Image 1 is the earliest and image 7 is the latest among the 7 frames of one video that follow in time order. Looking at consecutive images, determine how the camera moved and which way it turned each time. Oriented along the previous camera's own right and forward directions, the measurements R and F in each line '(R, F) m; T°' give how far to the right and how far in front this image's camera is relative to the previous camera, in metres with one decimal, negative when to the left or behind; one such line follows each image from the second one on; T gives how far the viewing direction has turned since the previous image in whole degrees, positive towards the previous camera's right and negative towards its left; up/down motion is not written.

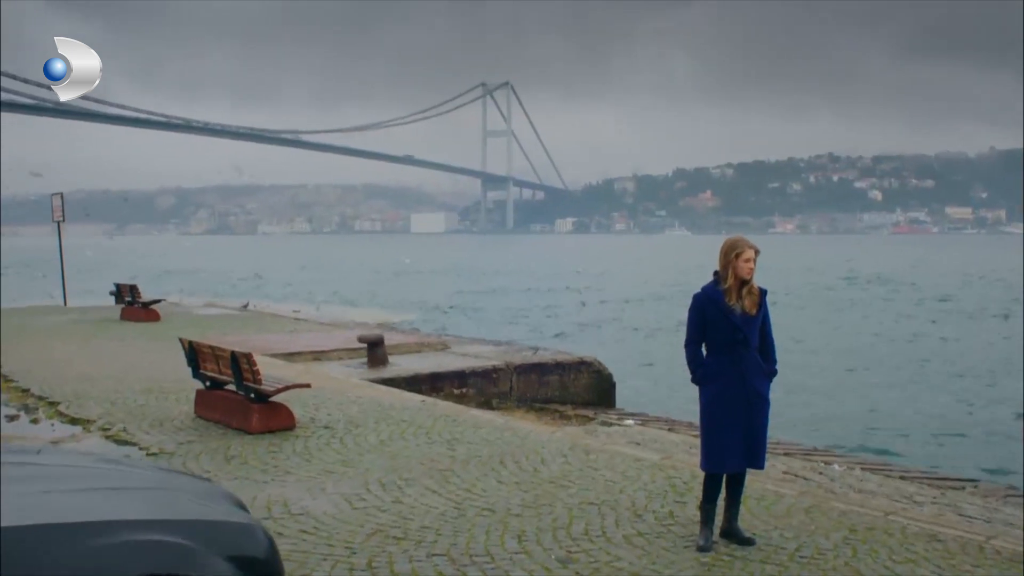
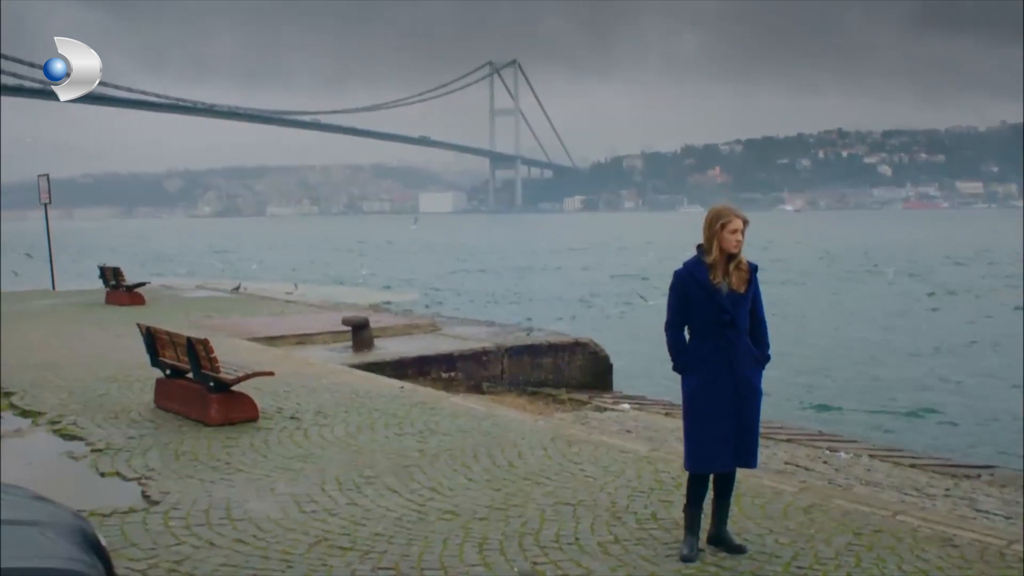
(+0.2, +0.6) m; -1°
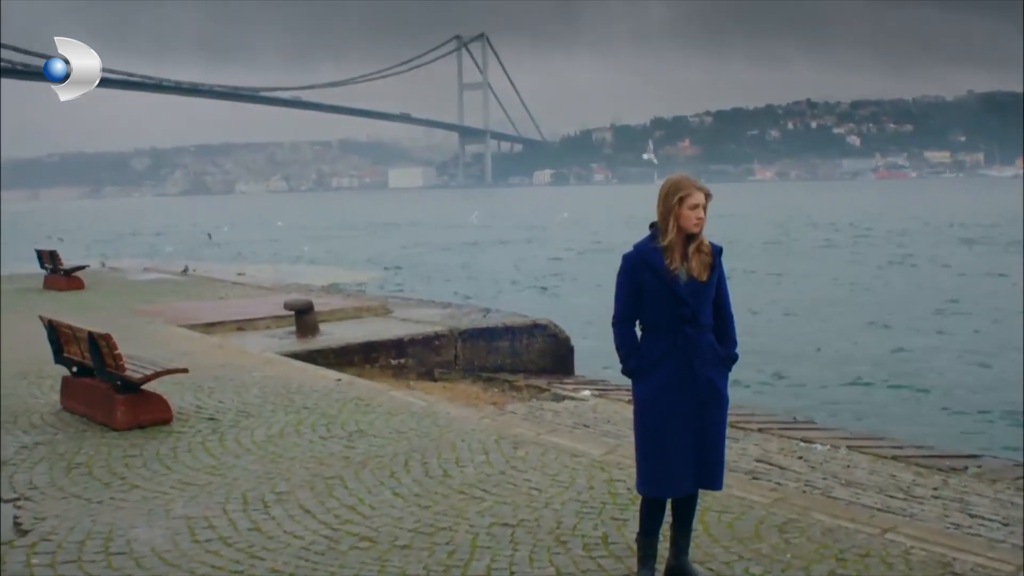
(+0.2, +0.7) m; +2°
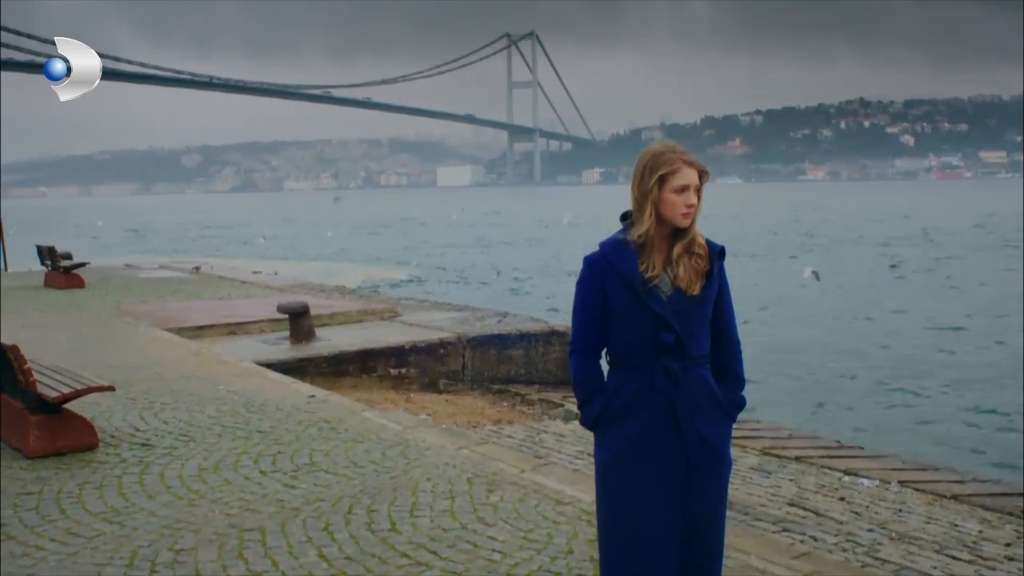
(+0.3, +1.0) m; -3°
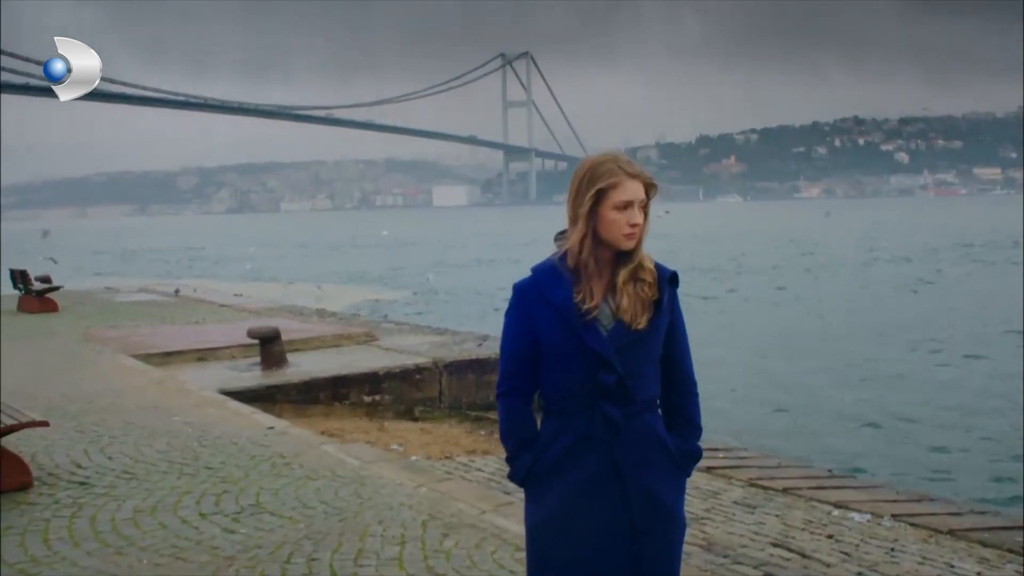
(+0.2, +0.3) m; 0°
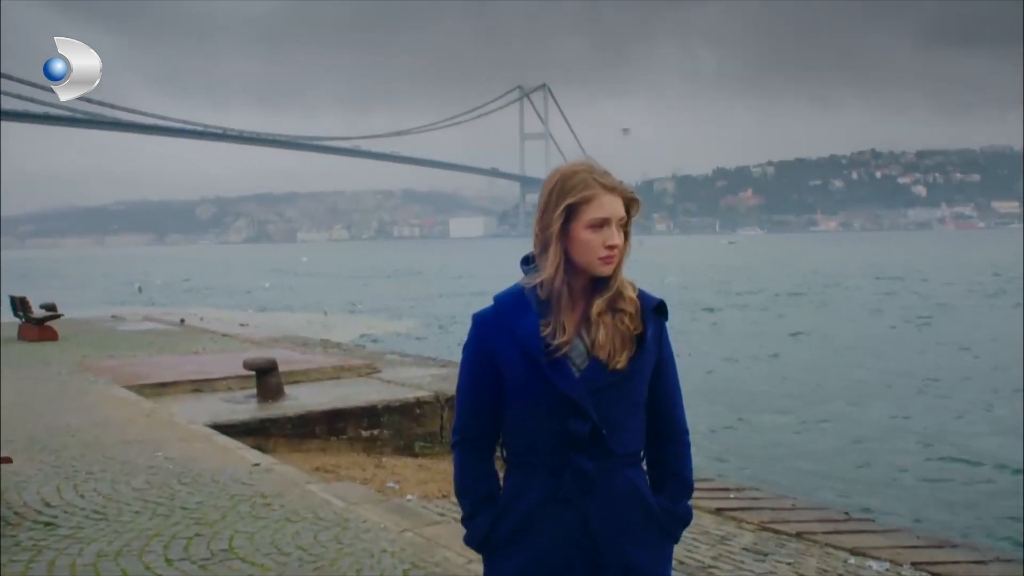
(+0.1, +0.3) m; -1°
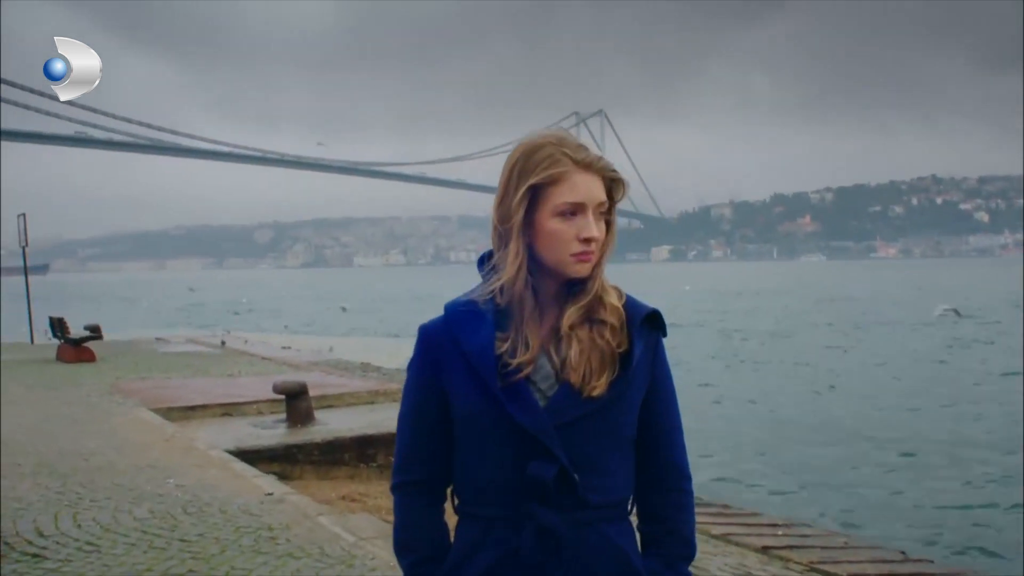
(+0.1, +0.4) m; -3°
